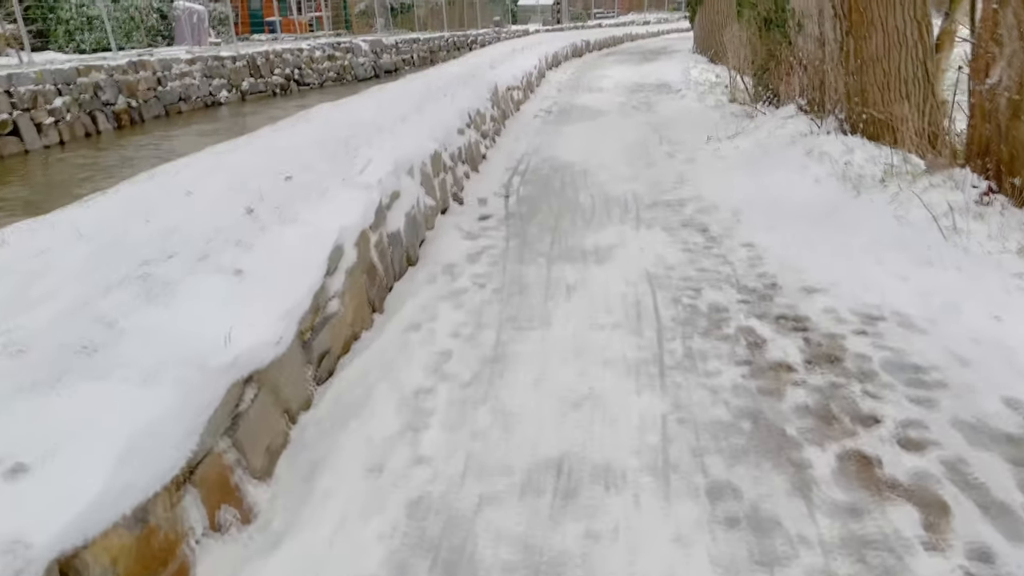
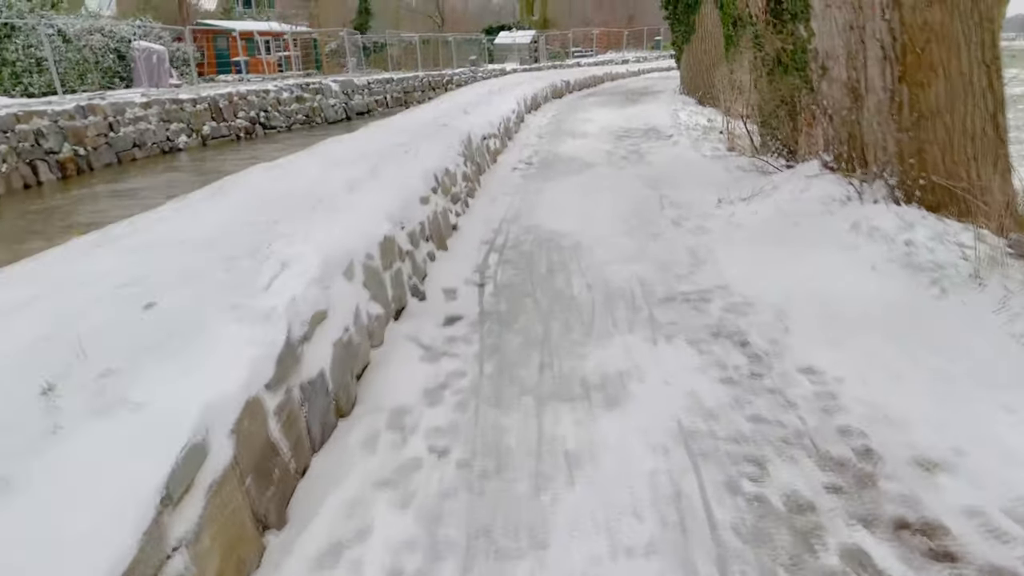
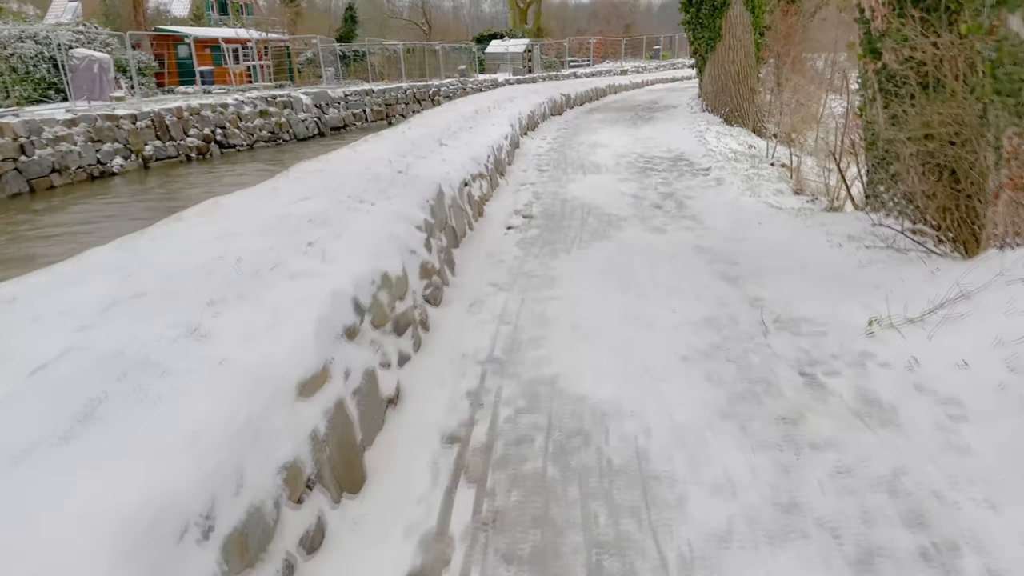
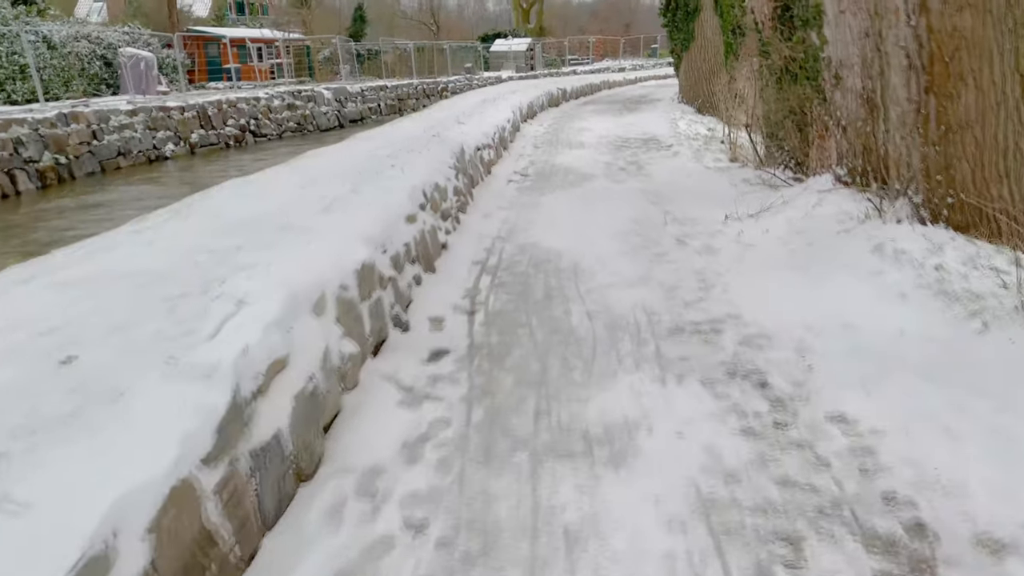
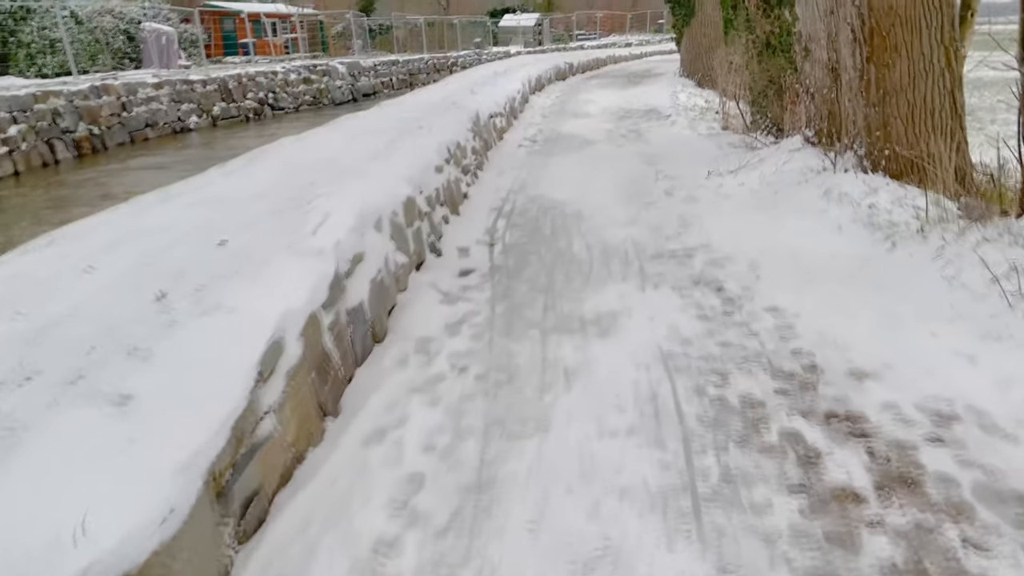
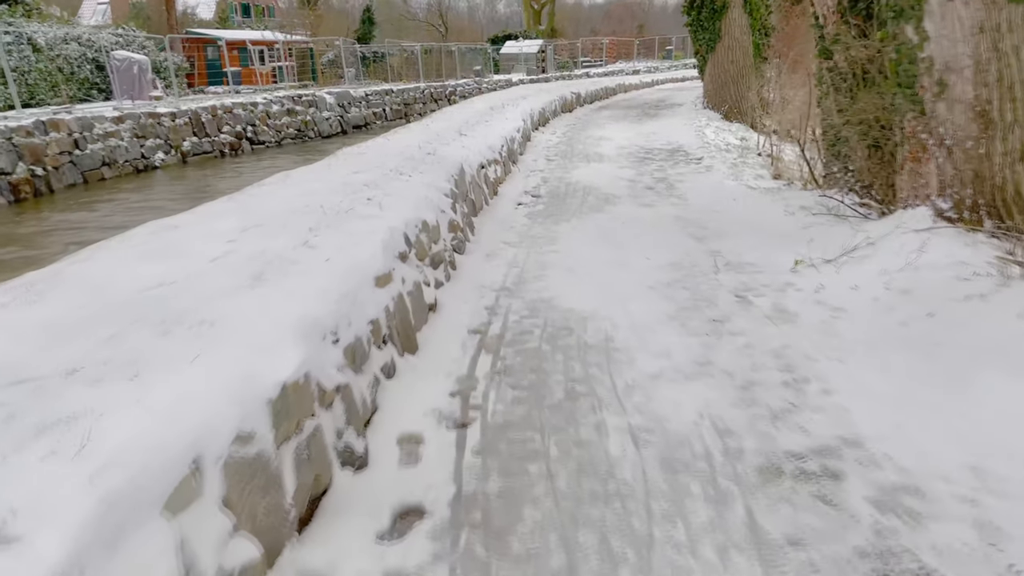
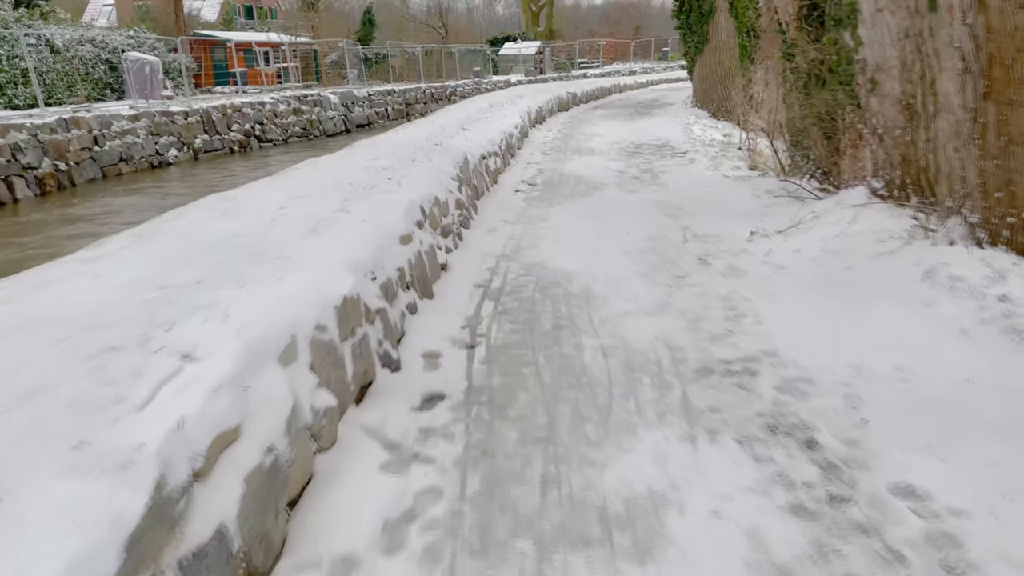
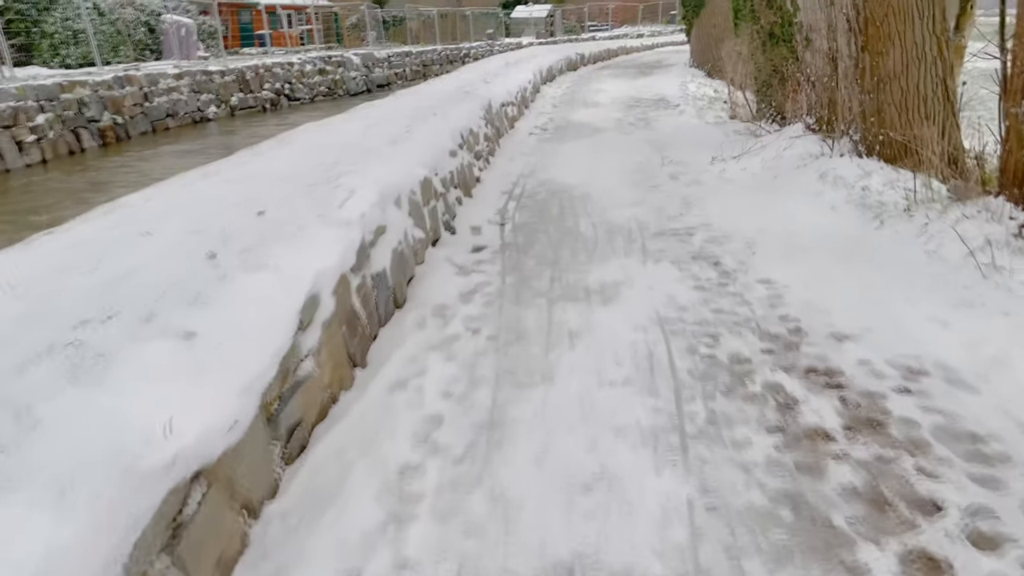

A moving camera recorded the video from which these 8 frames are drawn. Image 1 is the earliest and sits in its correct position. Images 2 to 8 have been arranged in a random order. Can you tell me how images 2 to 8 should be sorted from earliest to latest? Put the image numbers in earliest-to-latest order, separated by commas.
8, 5, 2, 4, 7, 6, 3
